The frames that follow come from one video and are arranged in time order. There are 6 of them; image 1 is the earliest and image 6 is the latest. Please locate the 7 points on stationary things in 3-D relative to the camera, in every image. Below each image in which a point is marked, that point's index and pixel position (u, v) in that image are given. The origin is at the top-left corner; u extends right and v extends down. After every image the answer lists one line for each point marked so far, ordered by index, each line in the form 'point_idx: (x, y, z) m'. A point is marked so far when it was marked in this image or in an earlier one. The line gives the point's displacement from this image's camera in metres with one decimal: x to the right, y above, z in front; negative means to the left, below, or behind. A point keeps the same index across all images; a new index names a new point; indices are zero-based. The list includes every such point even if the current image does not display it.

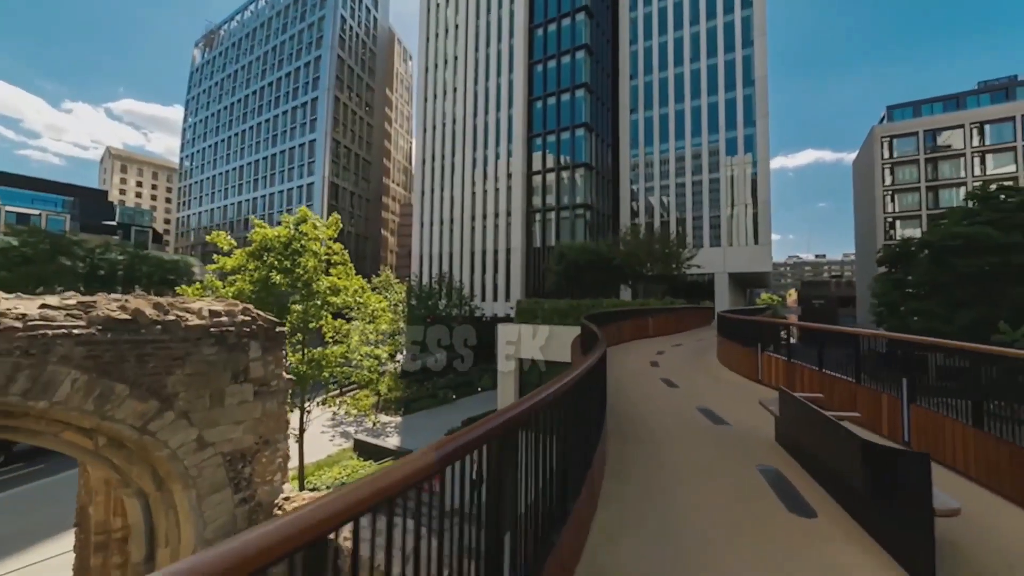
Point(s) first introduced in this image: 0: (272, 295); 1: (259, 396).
0: (-7.9, 0.0, +13.5) m
1: (-4.2, -1.8, +6.9) m
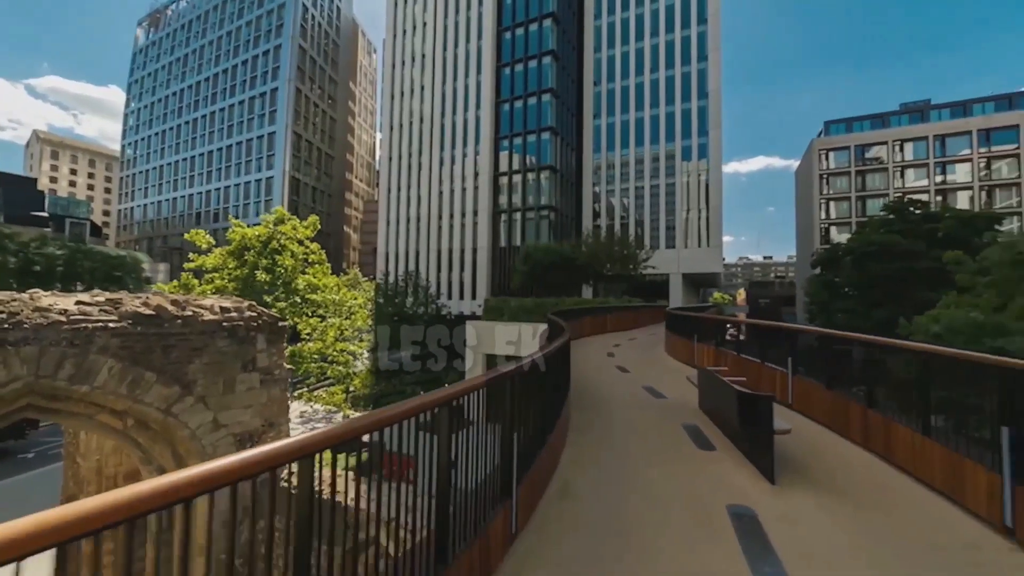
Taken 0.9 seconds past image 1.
0: (-8.8, +0.1, +13.9) m
1: (-4.6, -1.8, +7.8) m
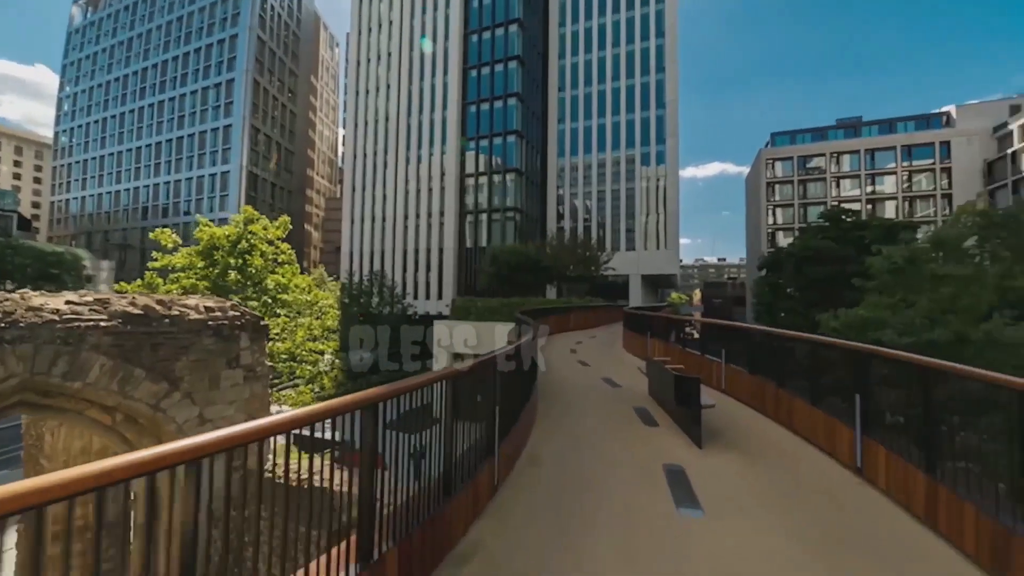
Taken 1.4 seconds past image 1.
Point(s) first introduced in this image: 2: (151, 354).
0: (-9.8, +0.1, +13.9) m
1: (-5.1, -1.8, +8.1) m
2: (-5.8, -1.1, +6.7) m
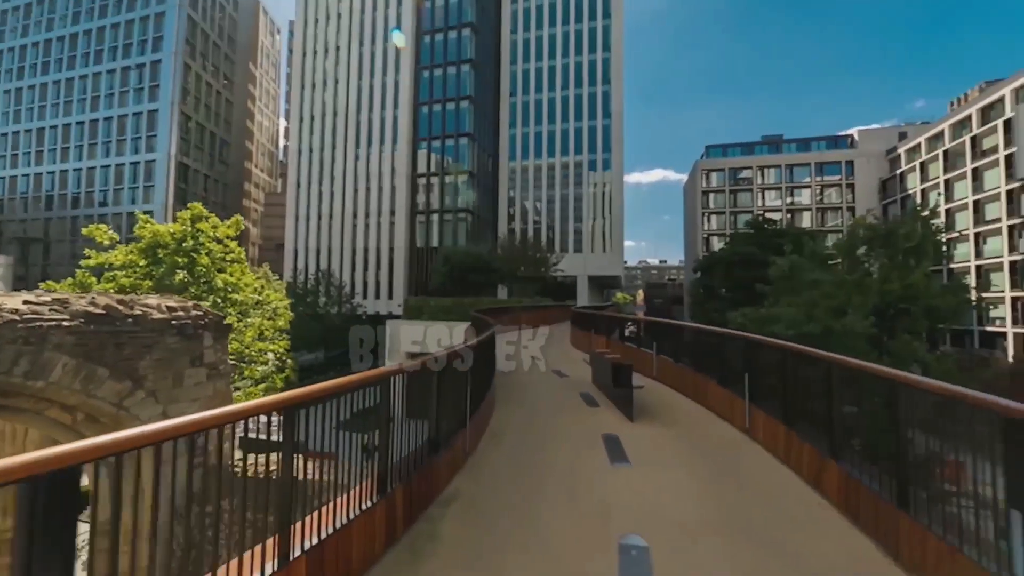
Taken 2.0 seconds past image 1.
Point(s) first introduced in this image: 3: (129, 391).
0: (-11.3, +0.1, +13.5) m
1: (-5.9, -1.8, +8.3) m
2: (-6.5, -1.1, +6.8) m
3: (-6.4, -1.7, +6.9) m
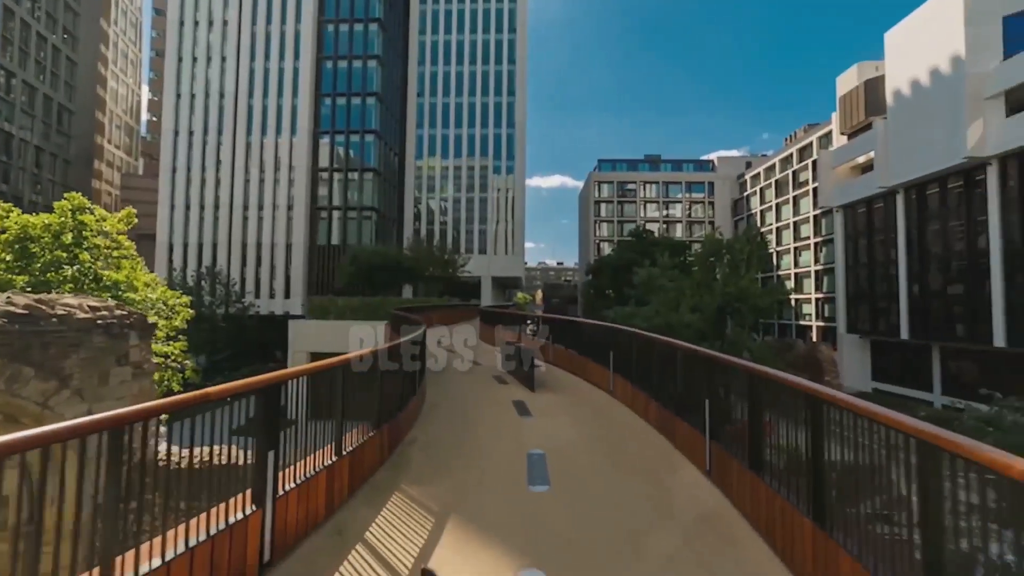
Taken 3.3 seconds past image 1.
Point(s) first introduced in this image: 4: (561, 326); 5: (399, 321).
0: (-14.0, +0.2, +12.2) m
1: (-7.6, -1.8, +8.4) m
2: (-7.7, -1.1, +6.8) m
3: (-7.7, -1.7, +7.0) m
4: (+1.3, -1.0, +11.0) m
5: (-3.4, -1.0, +12.3) m
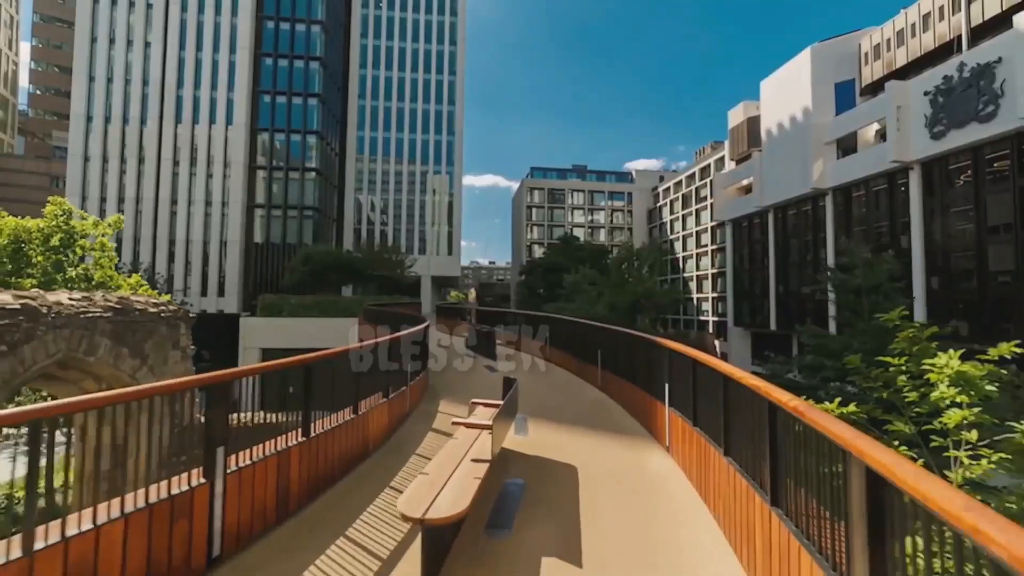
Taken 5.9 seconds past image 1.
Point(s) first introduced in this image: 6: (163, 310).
0: (-15.3, +0.2, +13.3) m
1: (-8.4, -1.8, +10.6) m
2: (-8.3, -1.1, +9.1) m
3: (-8.3, -1.7, +9.2) m
4: (-0.1, -1.0, +14.7) m
5: (-4.9, -1.0, +15.2) m
6: (-8.4, -0.5, +9.9) m
